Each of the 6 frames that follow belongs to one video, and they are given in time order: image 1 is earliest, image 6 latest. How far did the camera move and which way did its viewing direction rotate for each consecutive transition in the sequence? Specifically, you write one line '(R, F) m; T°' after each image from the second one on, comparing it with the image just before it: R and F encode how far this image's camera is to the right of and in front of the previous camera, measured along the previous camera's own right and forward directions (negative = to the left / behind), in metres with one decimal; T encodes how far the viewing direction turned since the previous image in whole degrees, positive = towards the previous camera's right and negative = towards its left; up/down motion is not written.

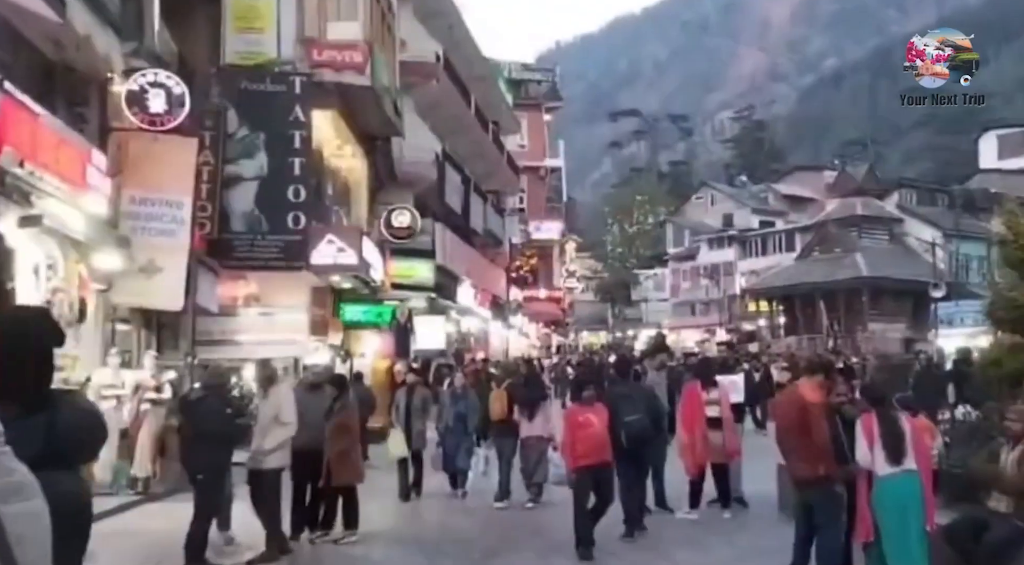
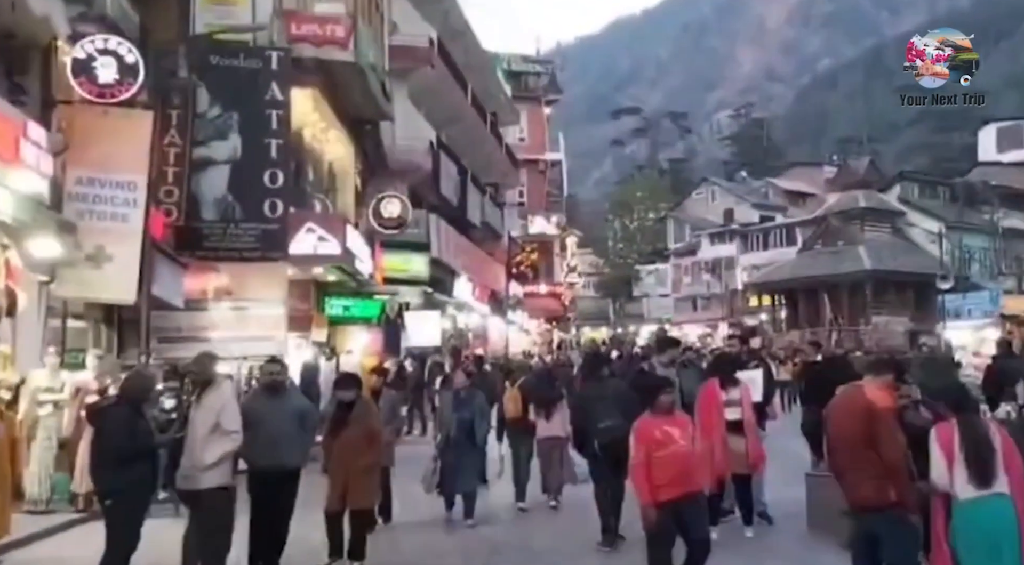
(+0.1, +1.5) m; 0°
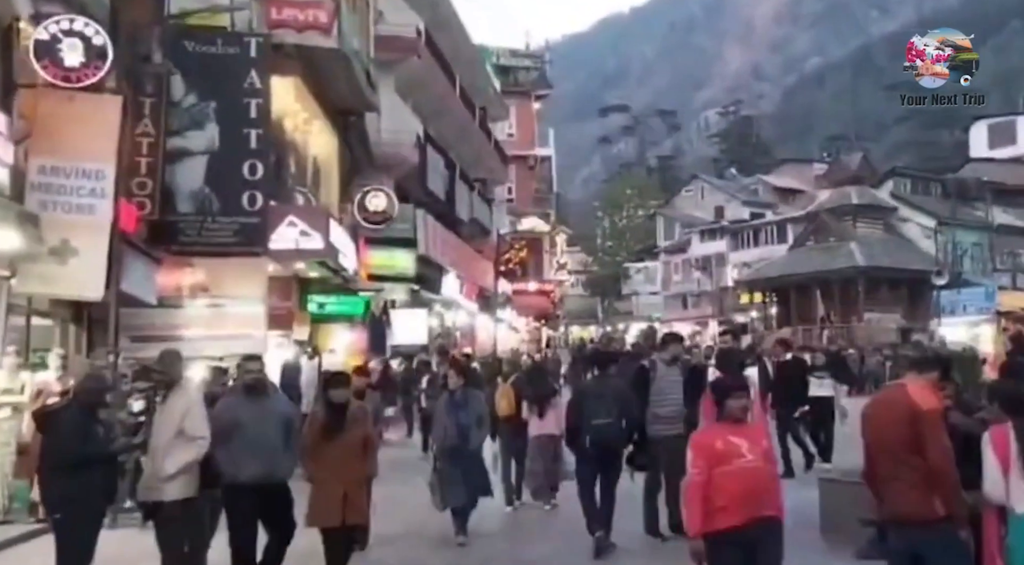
(0.0, +0.7) m; +1°
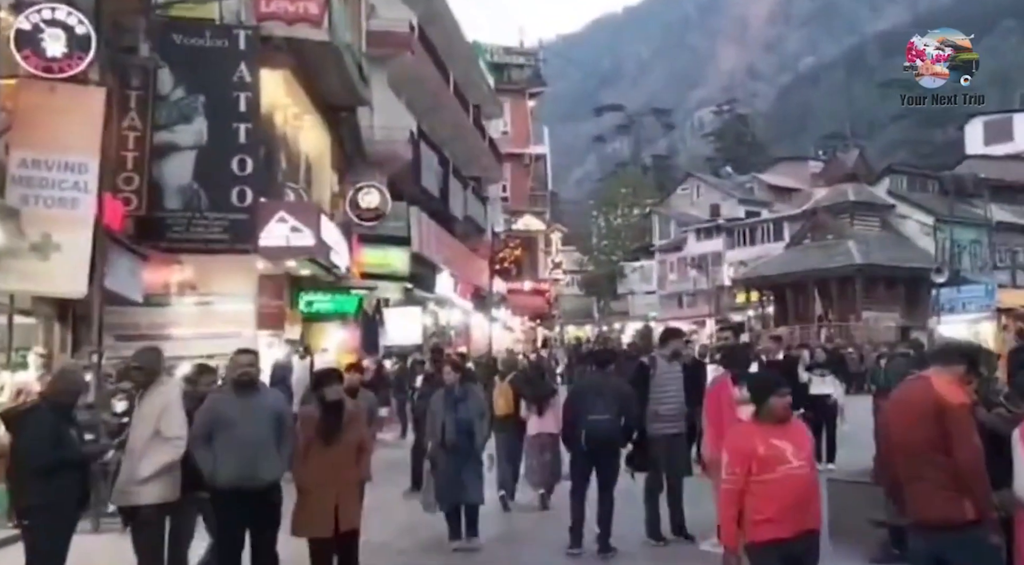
(0.0, +0.3) m; 0°
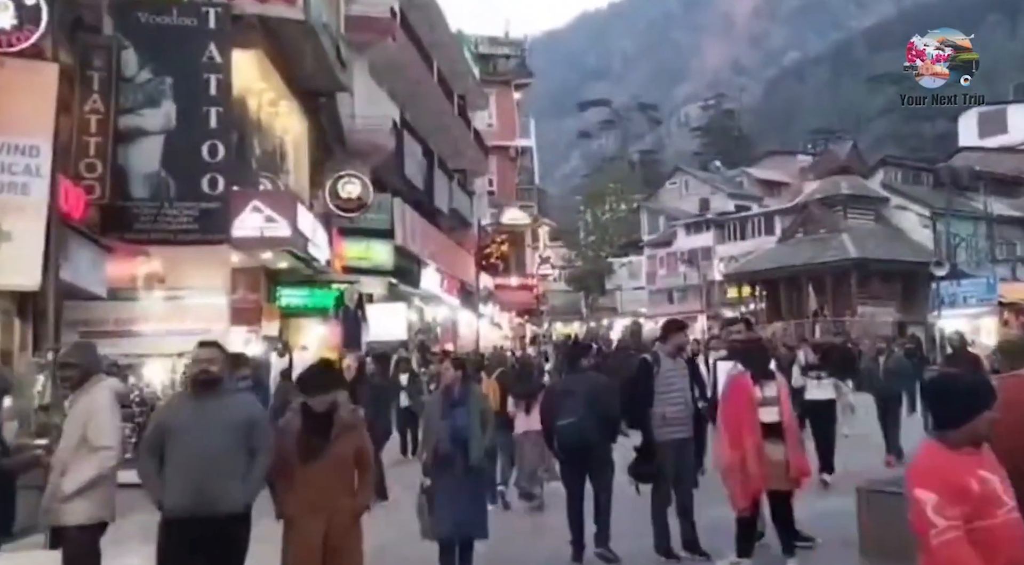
(0.0, +0.9) m; +1°
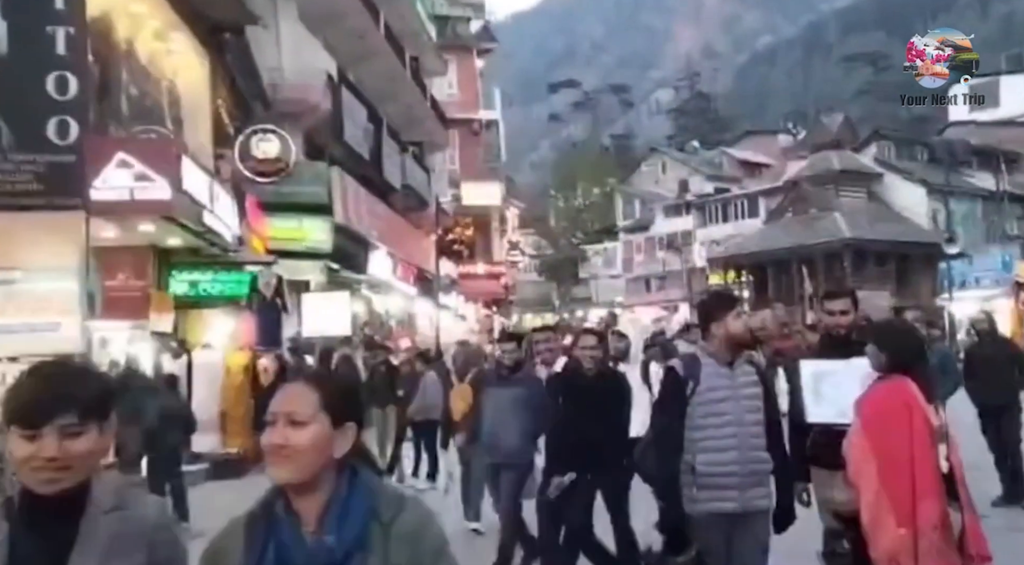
(+0.2, +4.0) m; +2°
